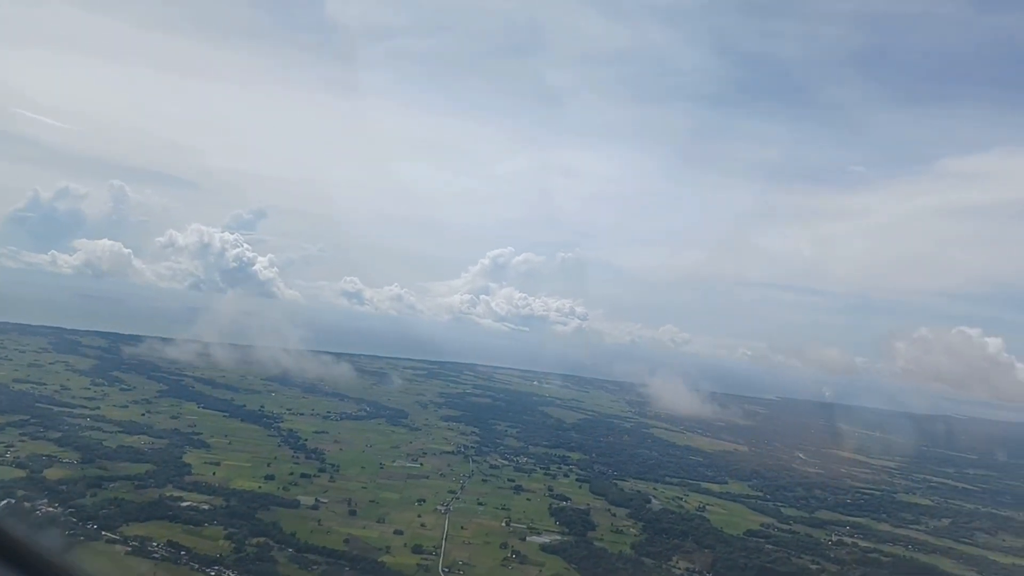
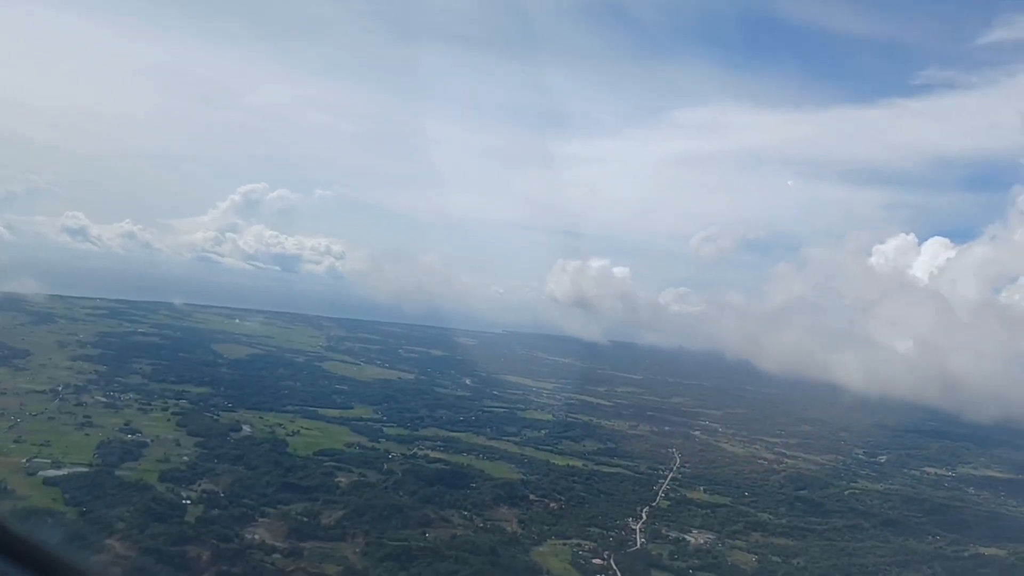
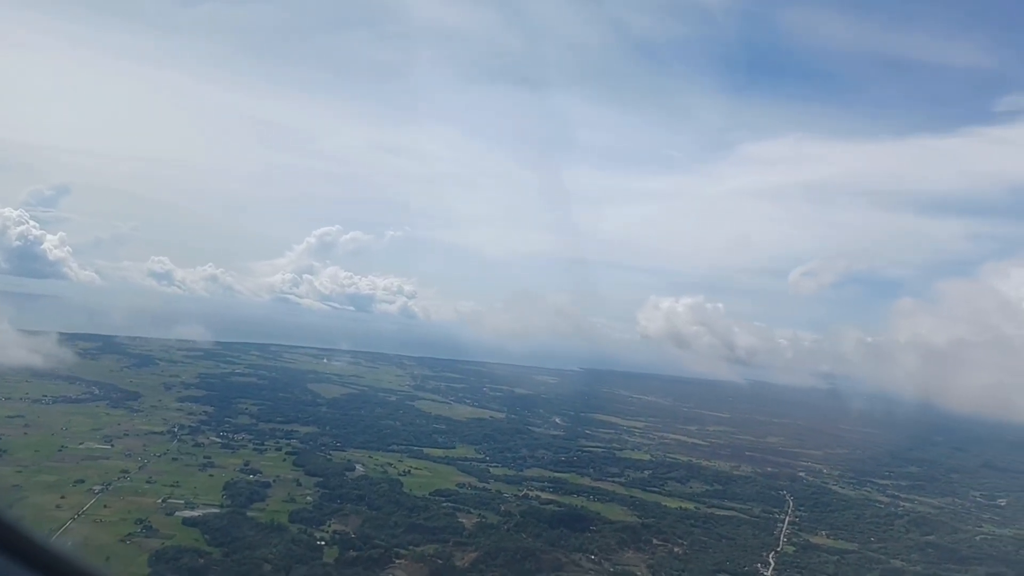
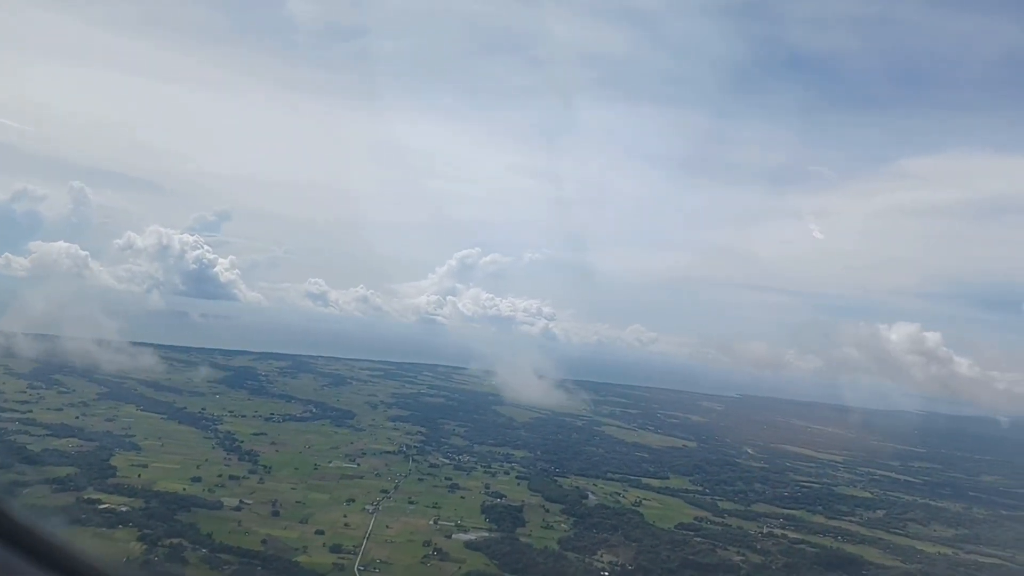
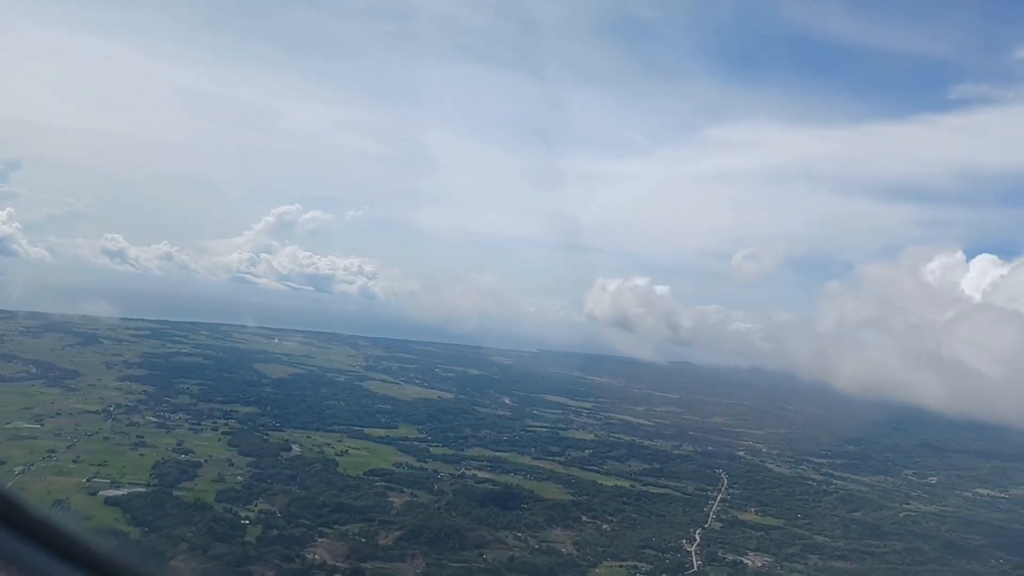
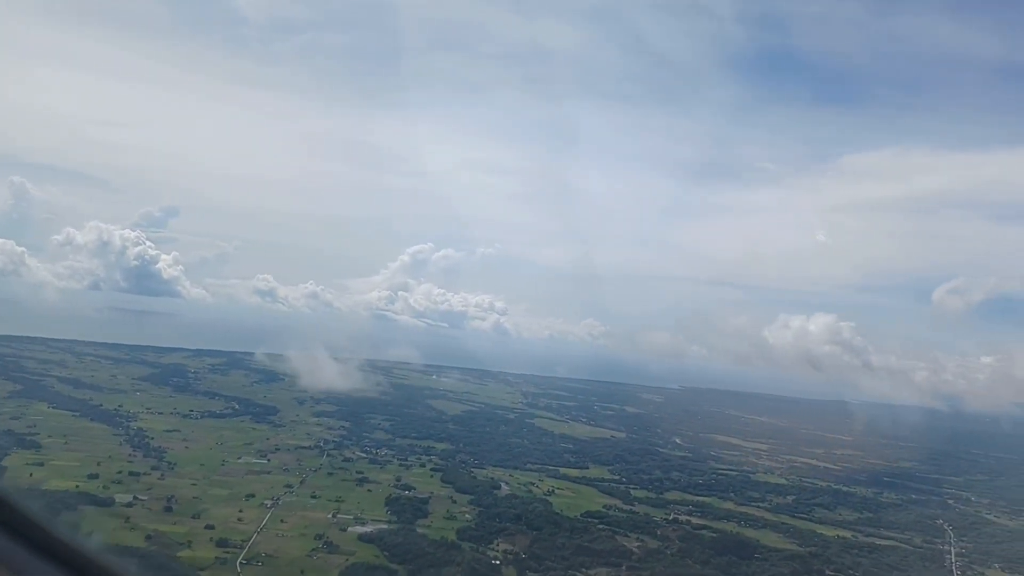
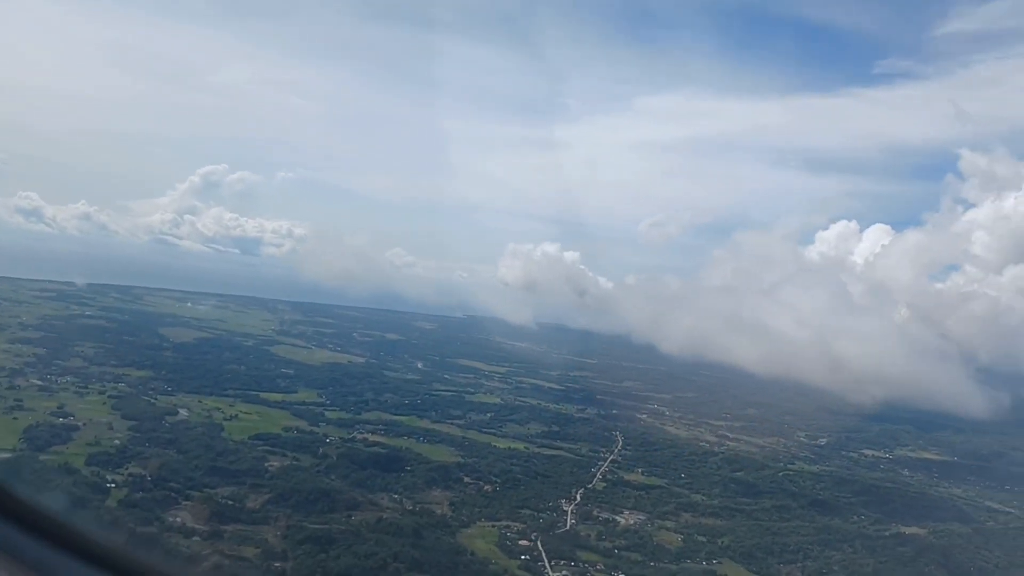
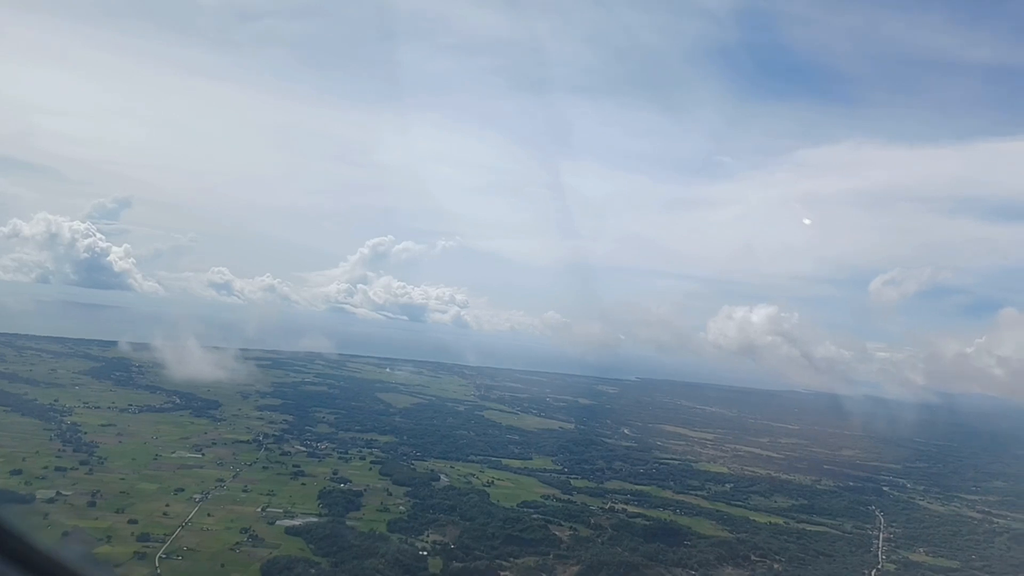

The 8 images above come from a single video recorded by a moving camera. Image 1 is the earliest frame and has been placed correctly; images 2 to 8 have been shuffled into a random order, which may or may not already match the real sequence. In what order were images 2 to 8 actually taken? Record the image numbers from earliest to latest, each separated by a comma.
4, 6, 8, 3, 5, 2, 7
